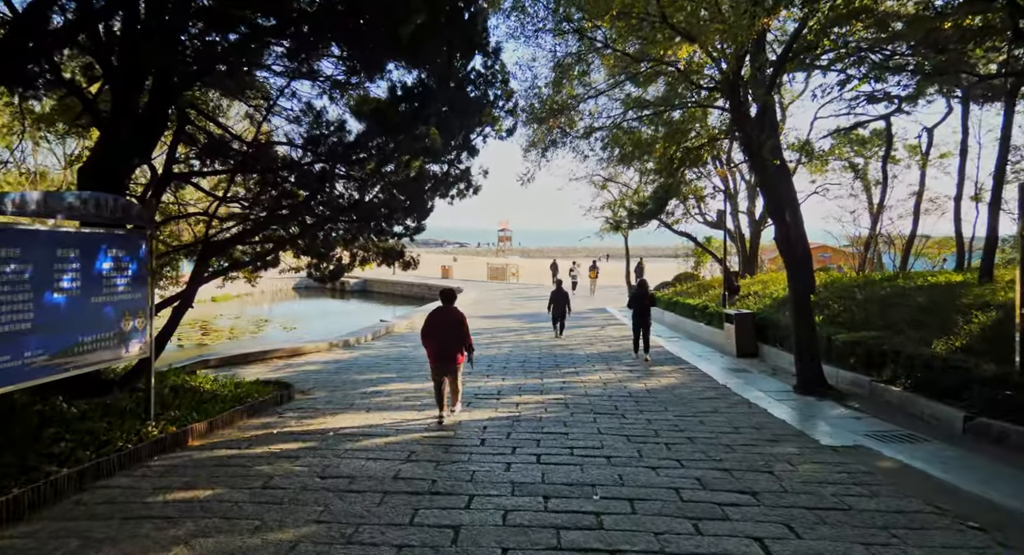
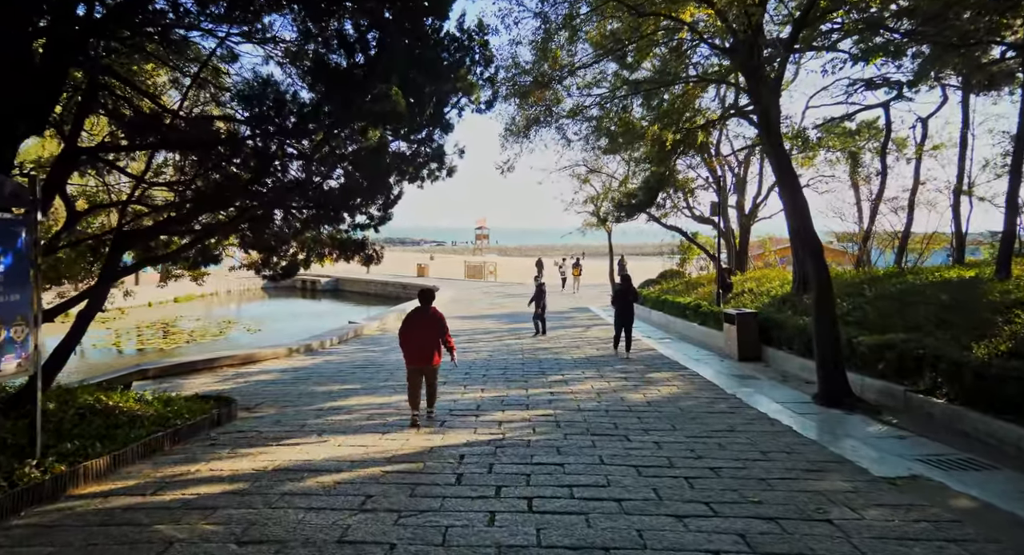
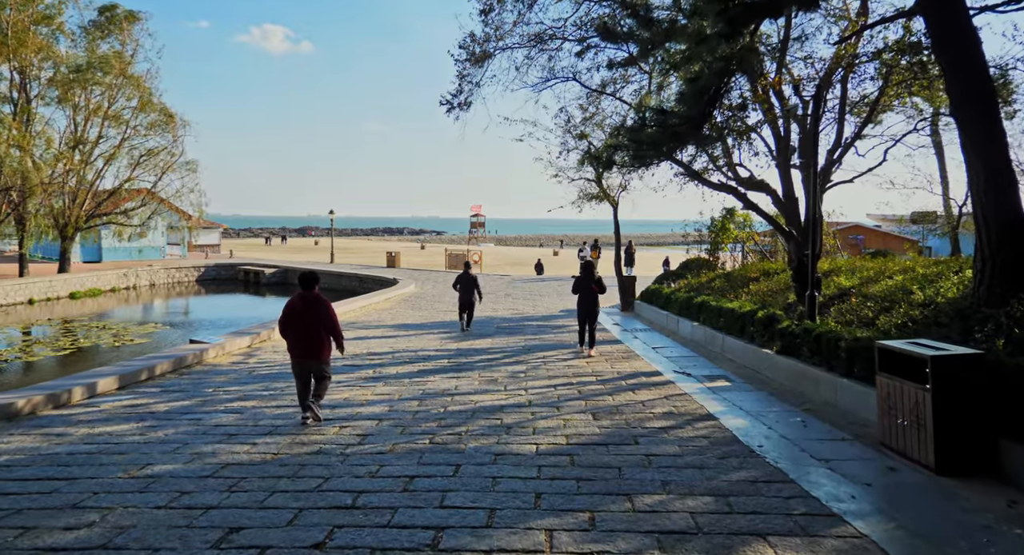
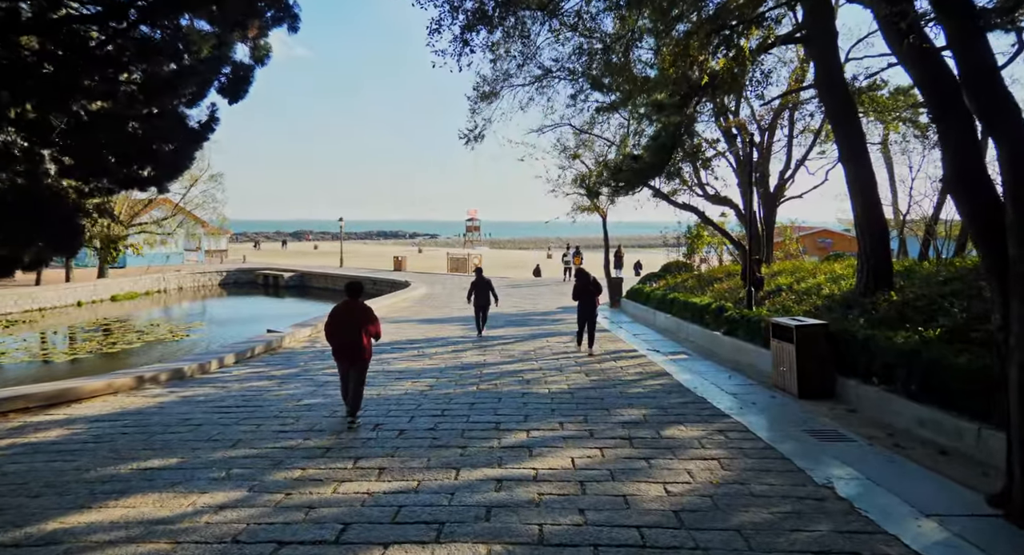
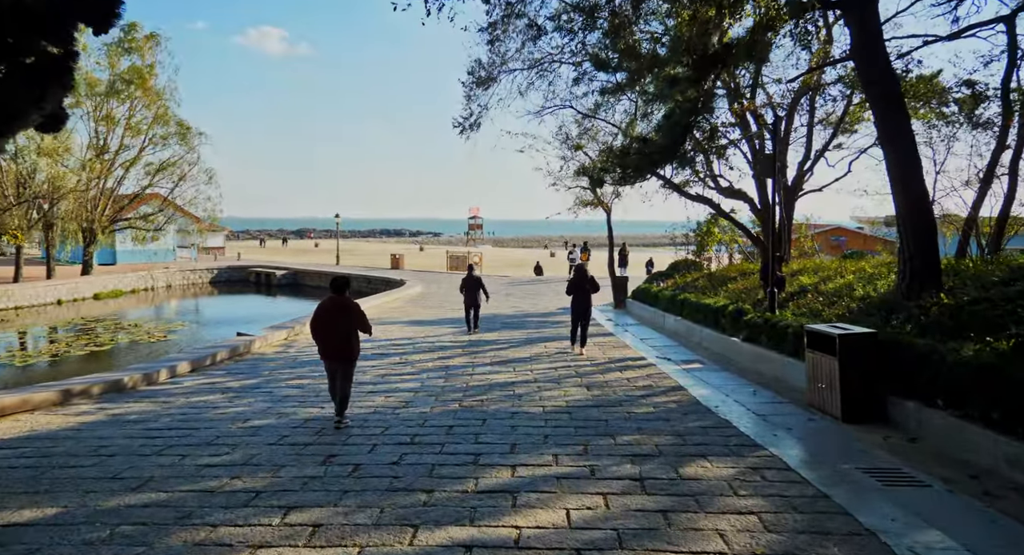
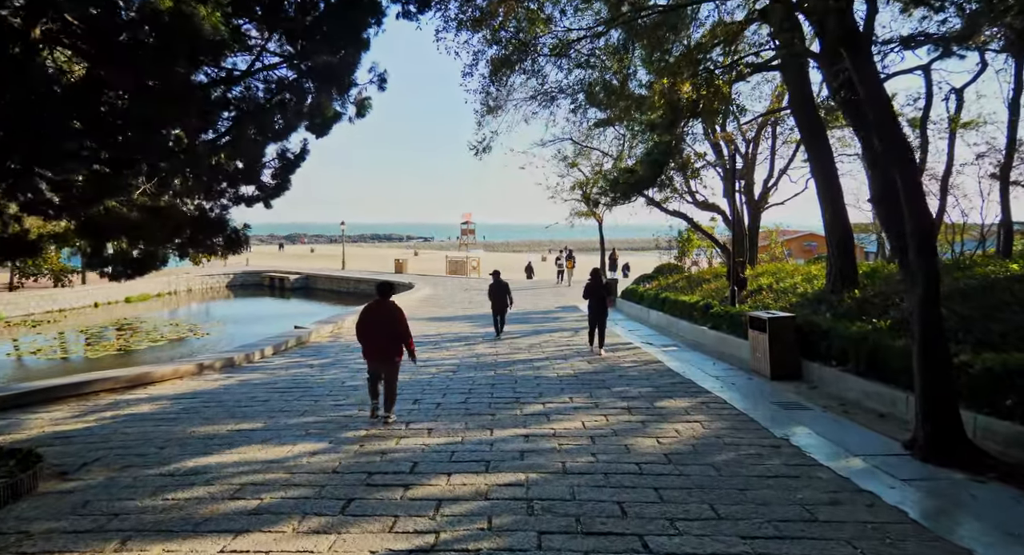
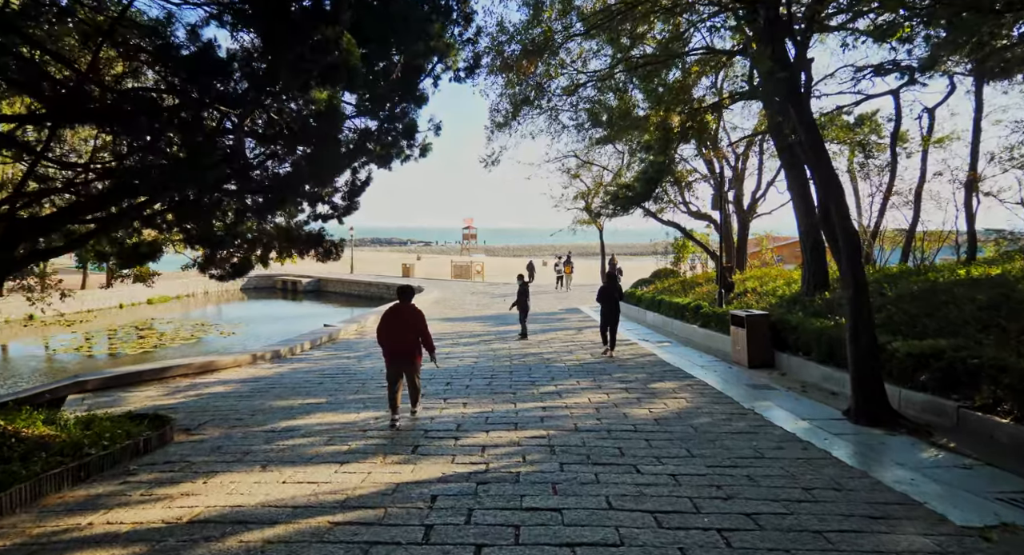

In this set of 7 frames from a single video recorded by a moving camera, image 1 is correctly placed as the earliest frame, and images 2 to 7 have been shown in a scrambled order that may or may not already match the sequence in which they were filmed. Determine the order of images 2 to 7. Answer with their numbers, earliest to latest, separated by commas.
2, 7, 6, 4, 5, 3
